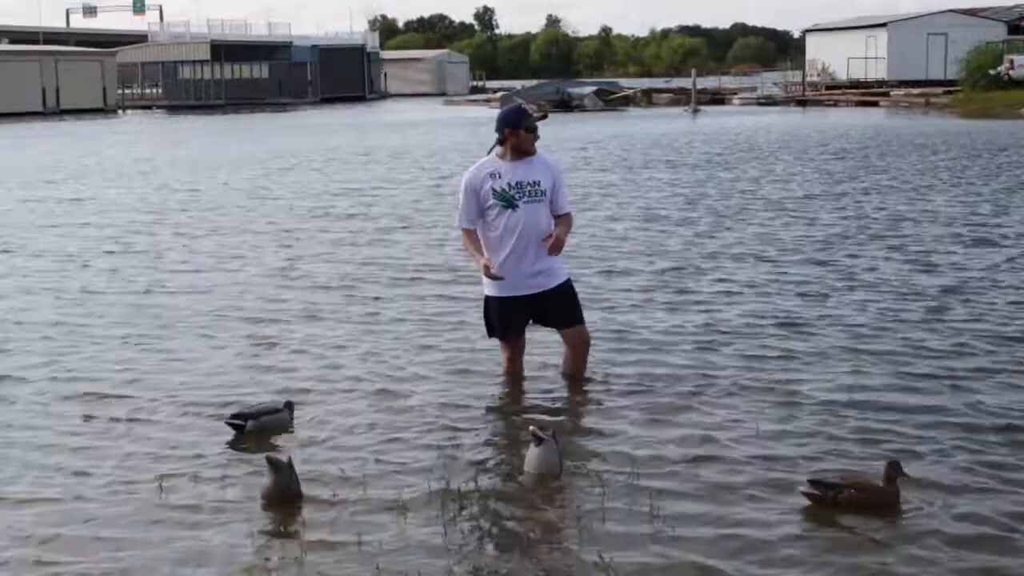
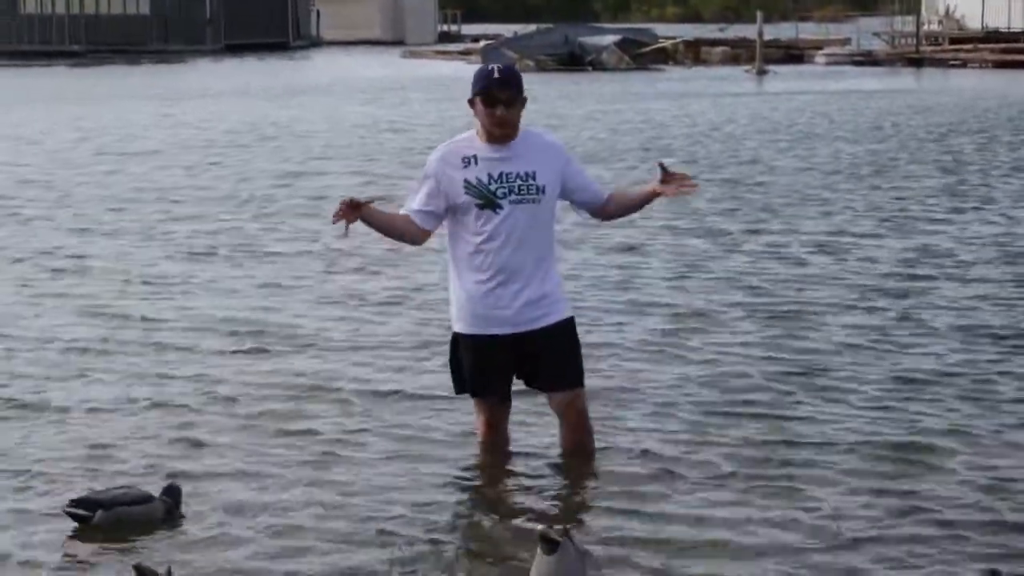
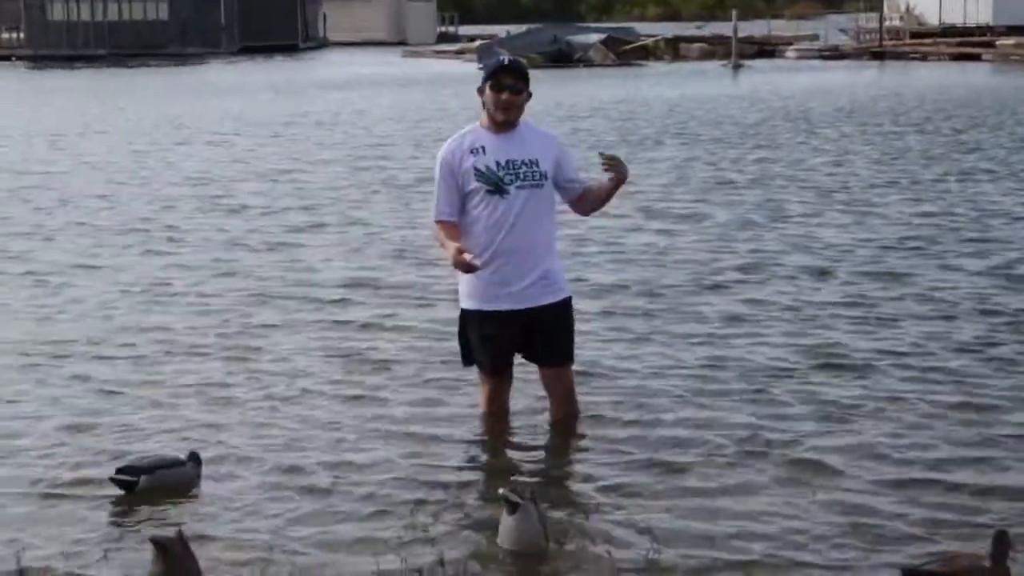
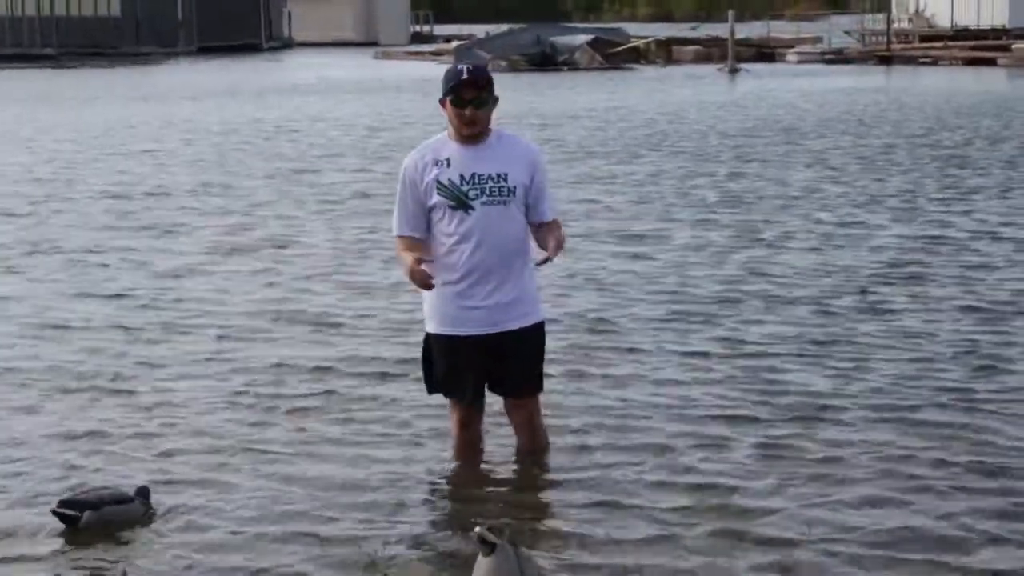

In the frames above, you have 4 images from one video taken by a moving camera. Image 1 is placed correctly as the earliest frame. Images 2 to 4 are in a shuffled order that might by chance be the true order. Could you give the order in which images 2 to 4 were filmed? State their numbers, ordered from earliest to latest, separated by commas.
3, 4, 2
